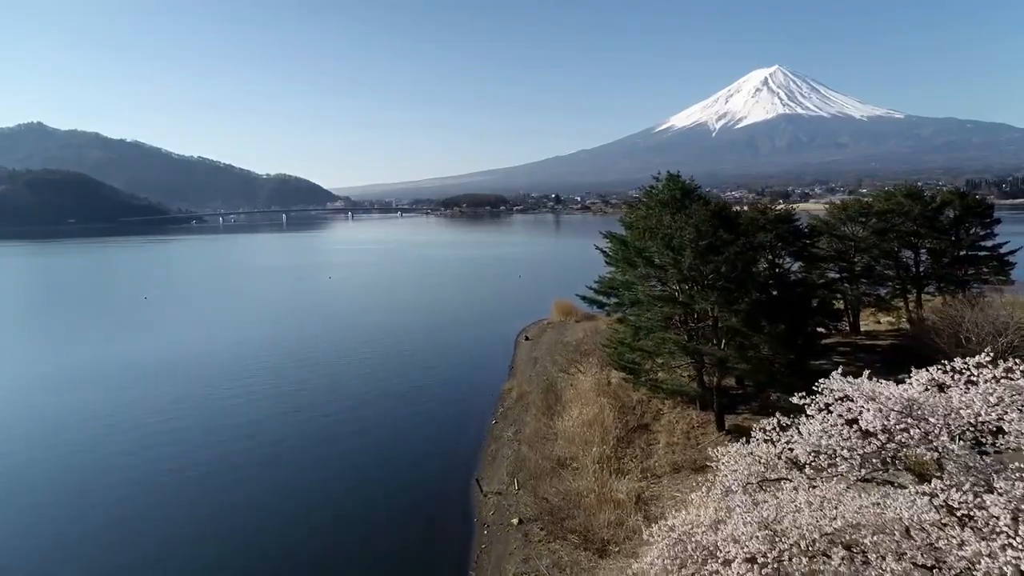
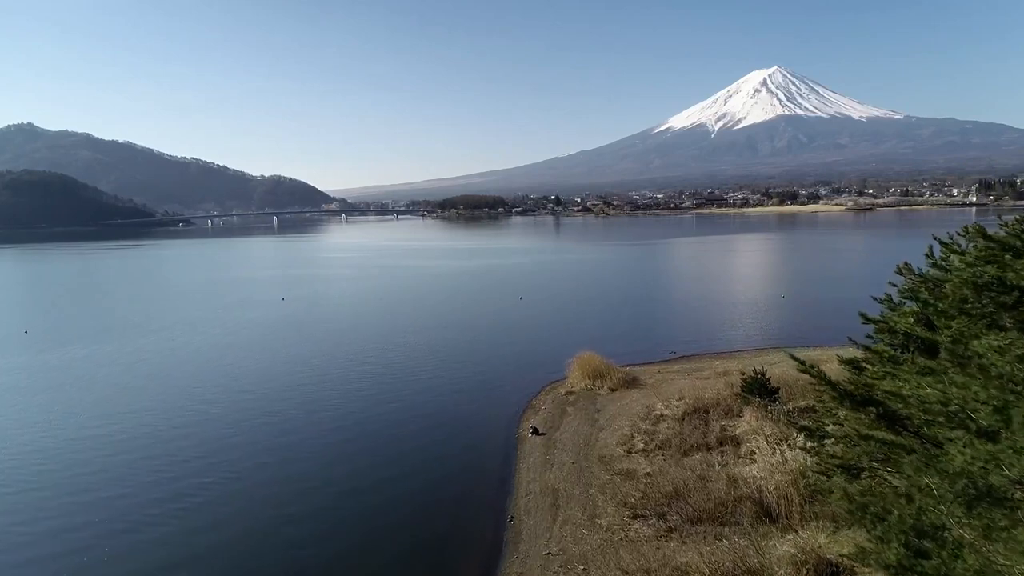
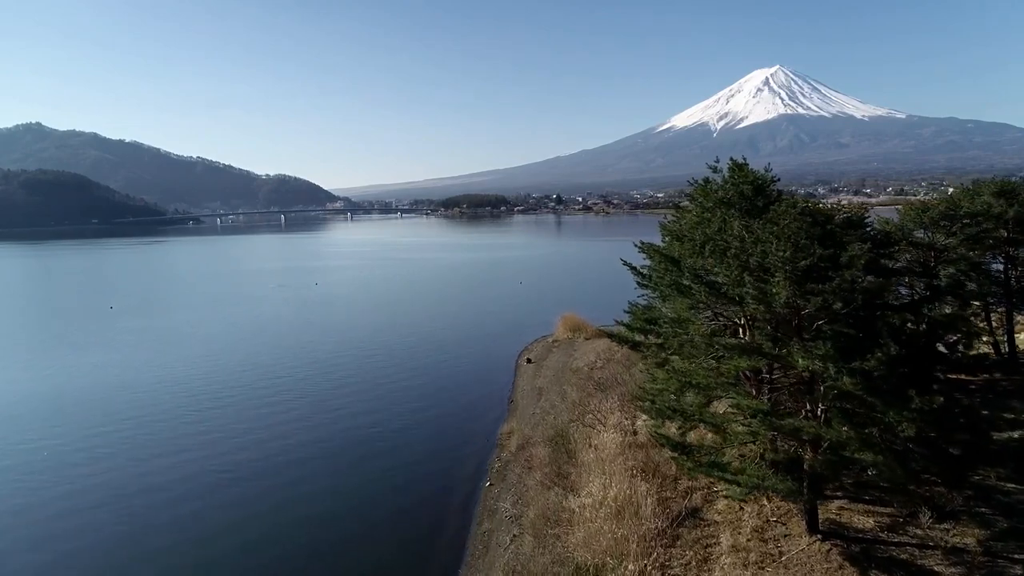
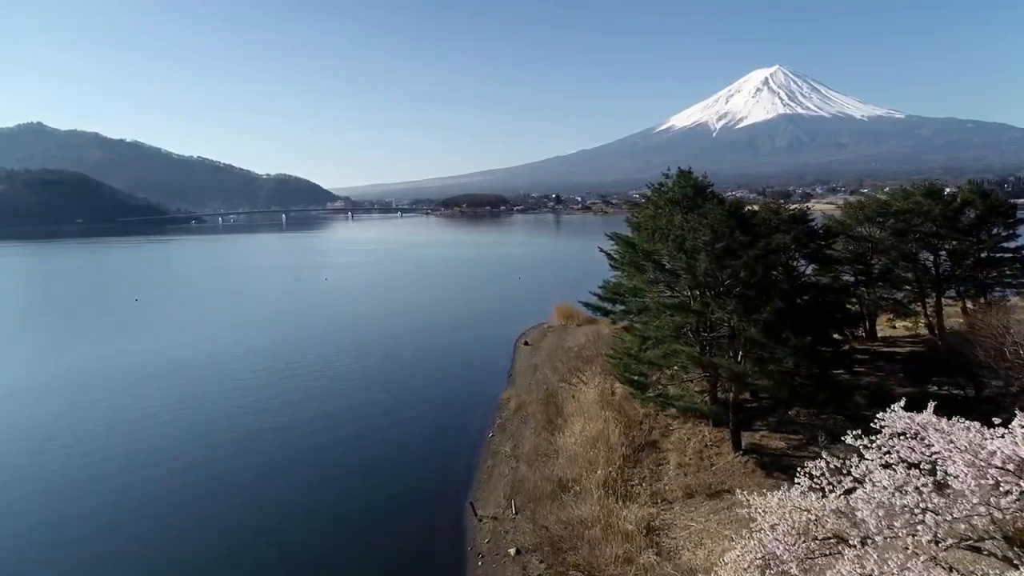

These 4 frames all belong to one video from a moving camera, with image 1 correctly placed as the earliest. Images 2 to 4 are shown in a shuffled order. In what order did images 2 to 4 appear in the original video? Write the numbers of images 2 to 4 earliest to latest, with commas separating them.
4, 3, 2
